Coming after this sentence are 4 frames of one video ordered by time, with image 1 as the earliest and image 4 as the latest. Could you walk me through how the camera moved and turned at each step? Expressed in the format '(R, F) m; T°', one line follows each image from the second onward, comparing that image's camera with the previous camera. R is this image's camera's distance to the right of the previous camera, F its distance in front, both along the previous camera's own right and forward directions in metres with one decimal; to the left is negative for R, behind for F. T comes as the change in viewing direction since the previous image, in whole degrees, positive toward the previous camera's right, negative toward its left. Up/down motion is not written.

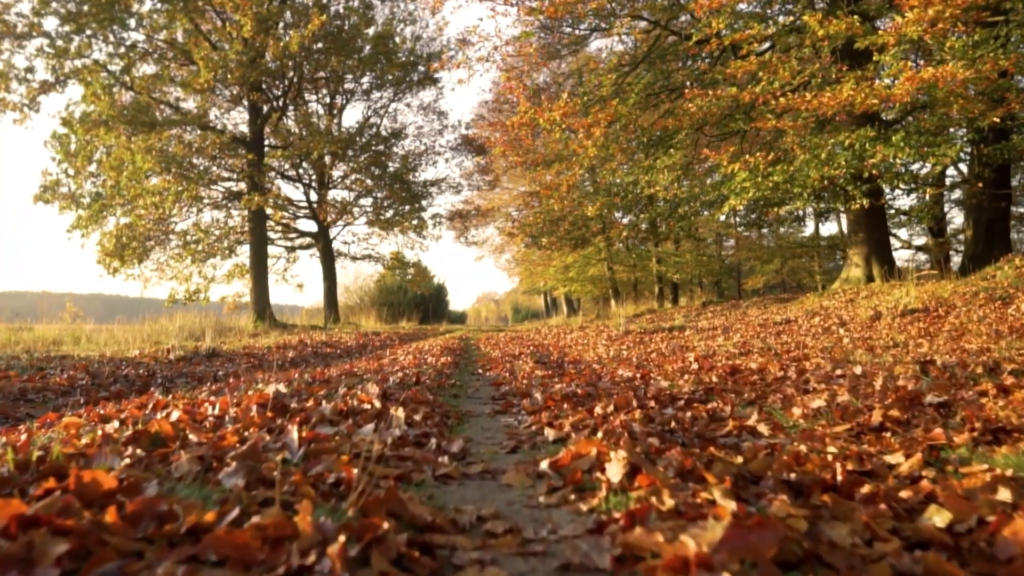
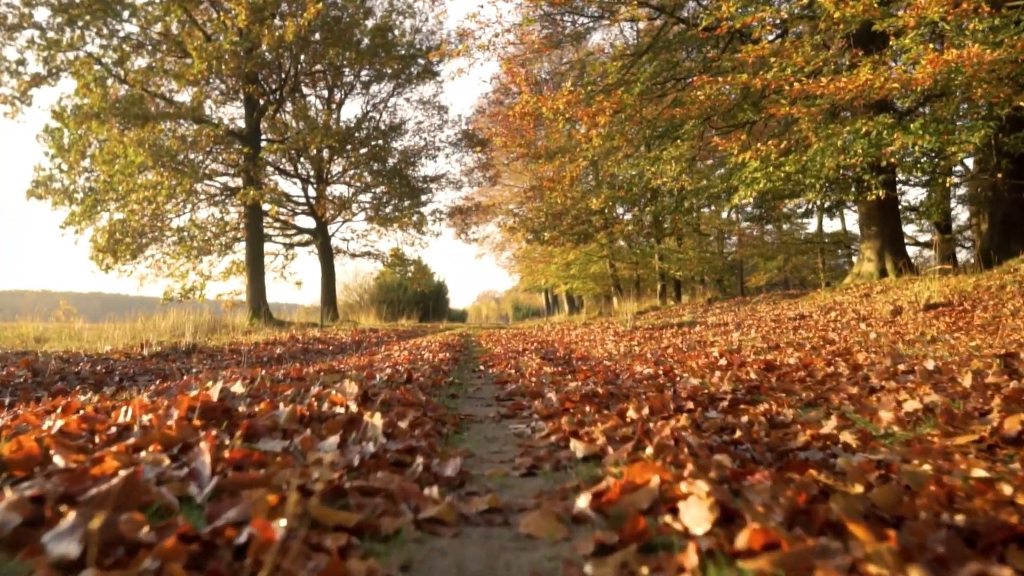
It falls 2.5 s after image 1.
(0.0, +0.7) m; 0°
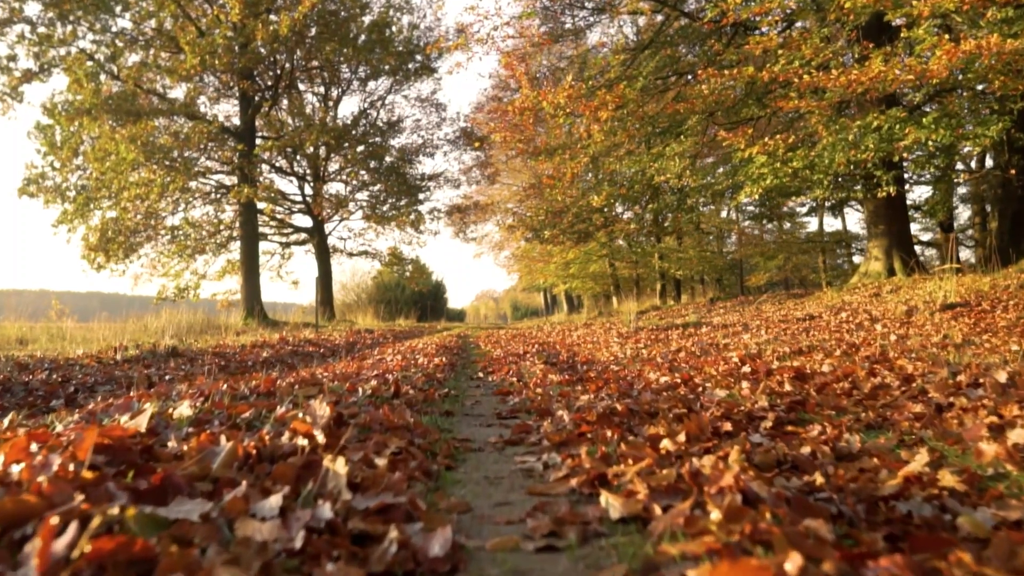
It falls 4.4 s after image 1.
(0.0, +0.5) m; 0°
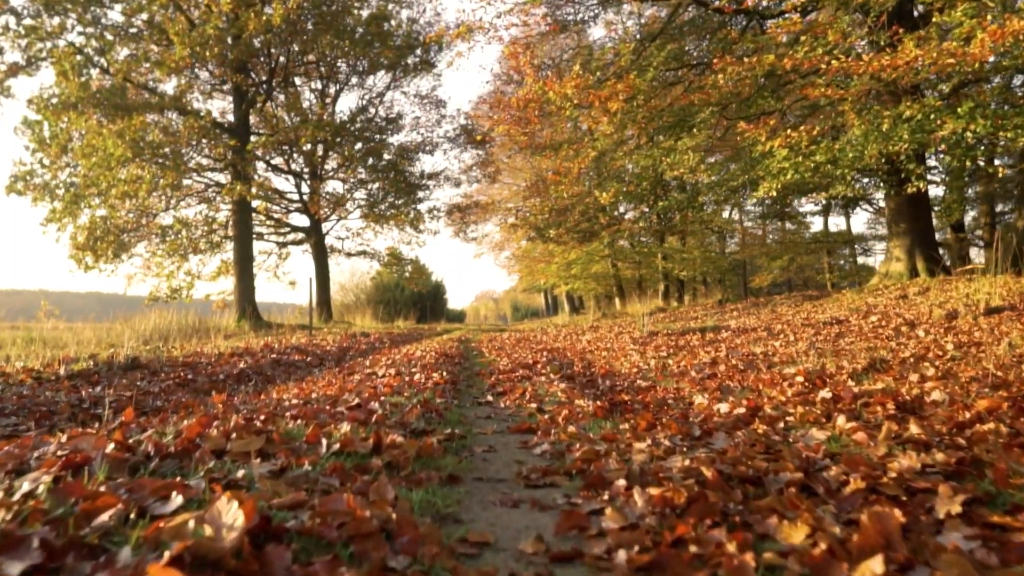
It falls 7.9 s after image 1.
(-0.1, +1.0) m; 0°
